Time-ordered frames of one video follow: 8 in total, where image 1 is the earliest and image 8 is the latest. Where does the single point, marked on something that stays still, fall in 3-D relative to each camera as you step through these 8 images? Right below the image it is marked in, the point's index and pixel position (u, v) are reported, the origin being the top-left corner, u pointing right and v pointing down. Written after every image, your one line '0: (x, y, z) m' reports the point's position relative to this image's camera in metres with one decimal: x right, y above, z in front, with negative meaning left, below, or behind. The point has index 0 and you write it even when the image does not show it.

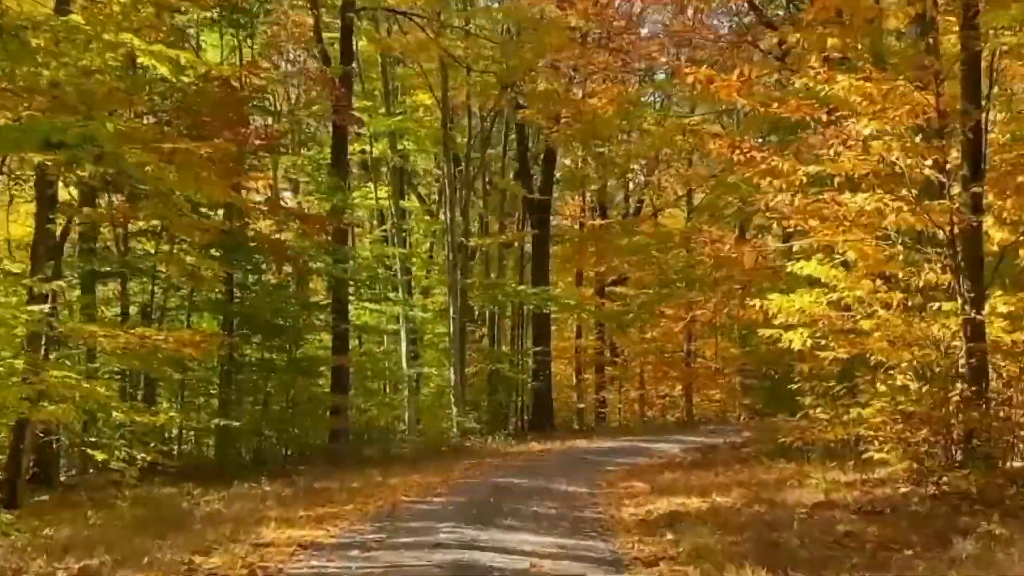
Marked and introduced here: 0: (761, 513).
0: (+1.6, -1.5, +9.4) m
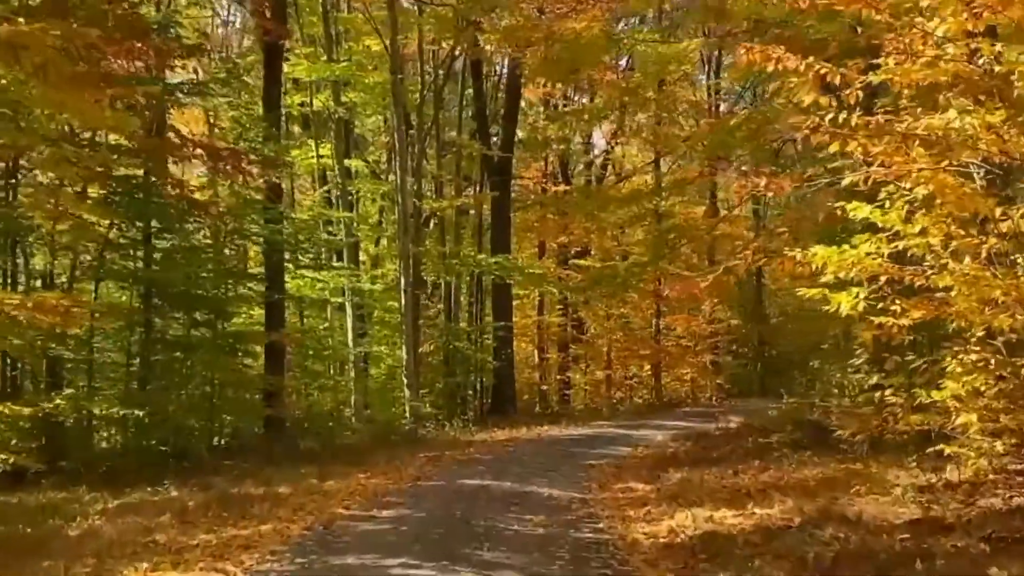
0: (+1.5, -1.2, +6.7) m
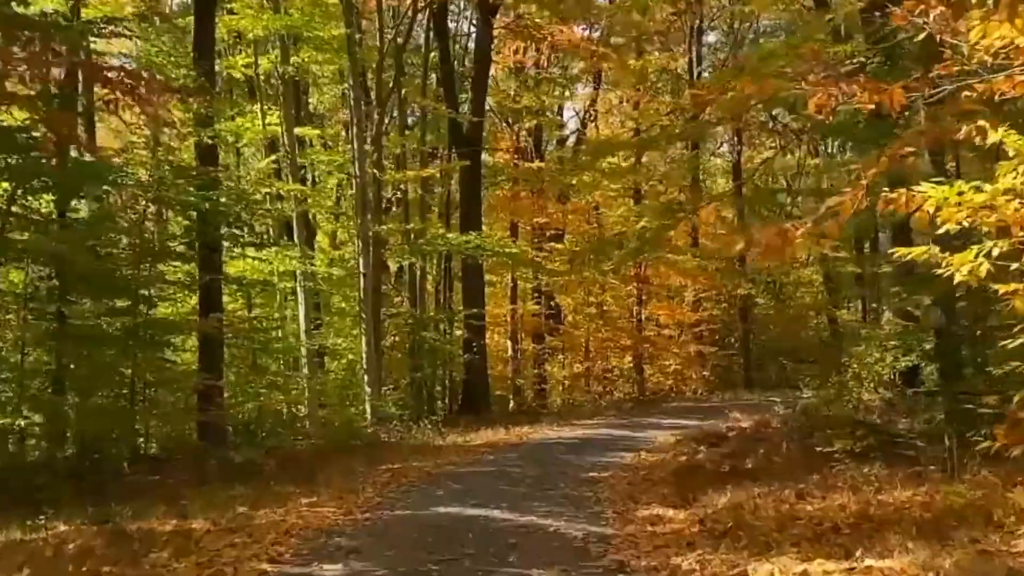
0: (+1.6, -1.0, +4.1) m
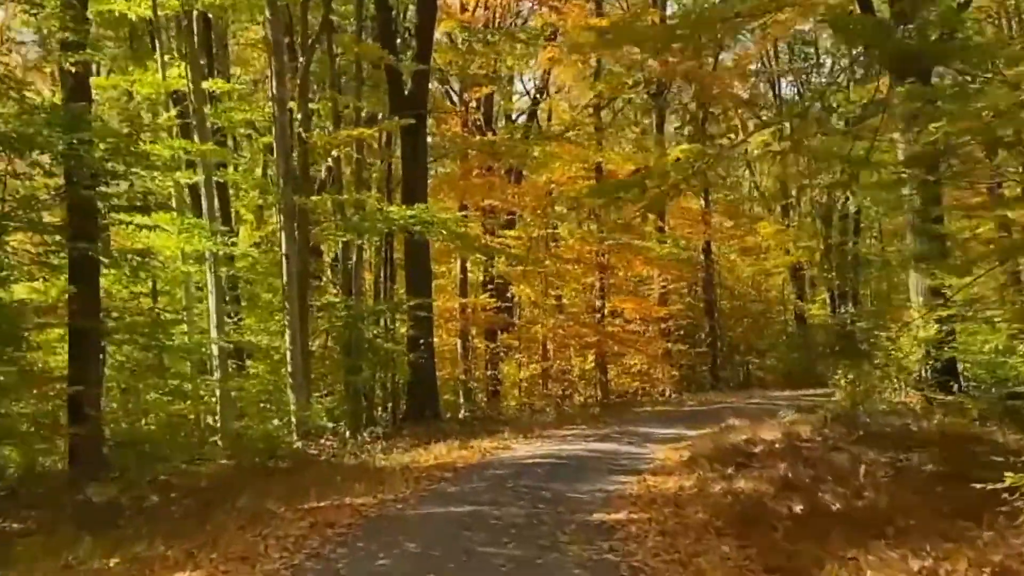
0: (+1.7, -0.8, +0.7) m
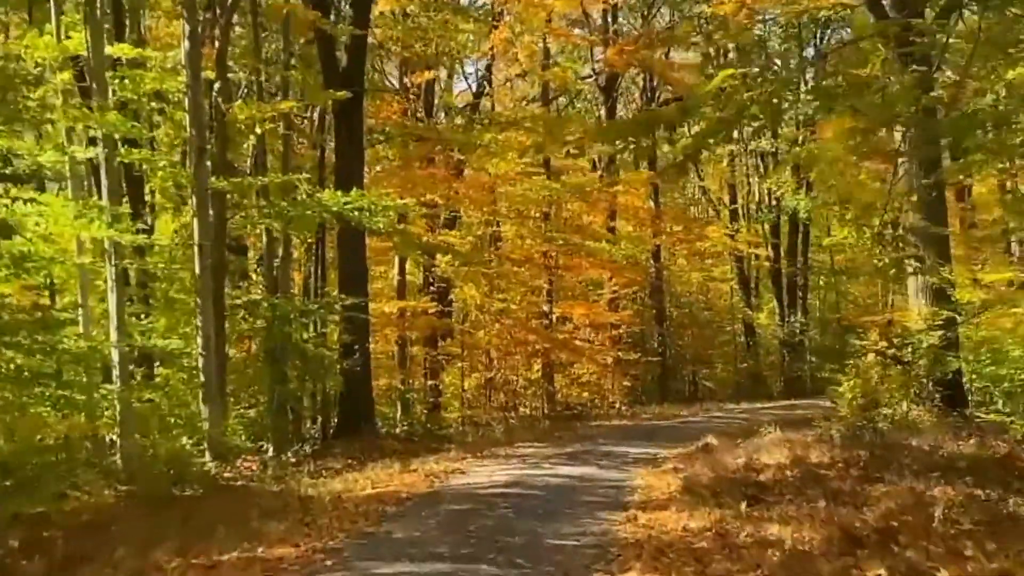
0: (+2.0, -0.6, -1.4) m
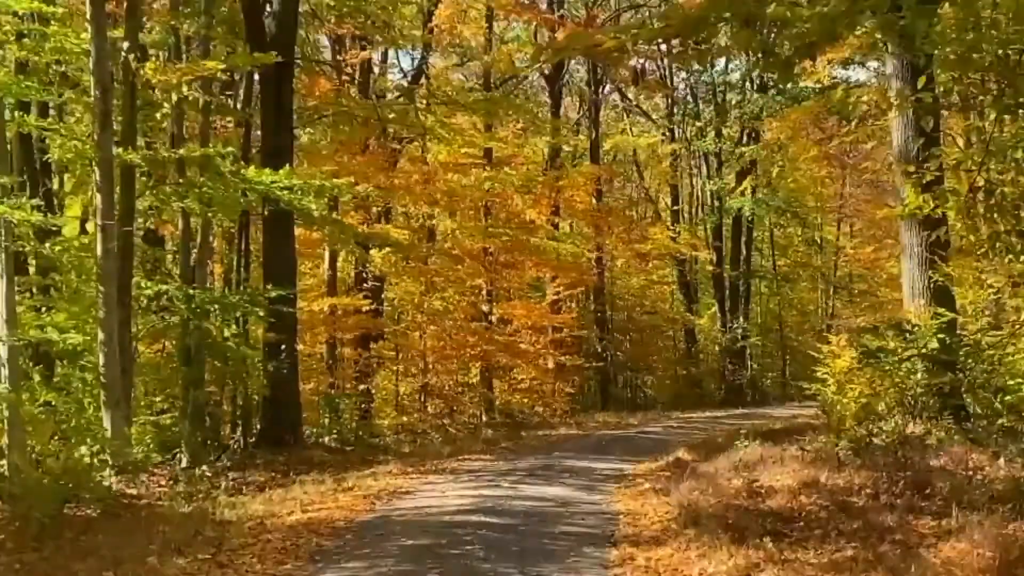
0: (+2.4, -0.6, -3.0) m
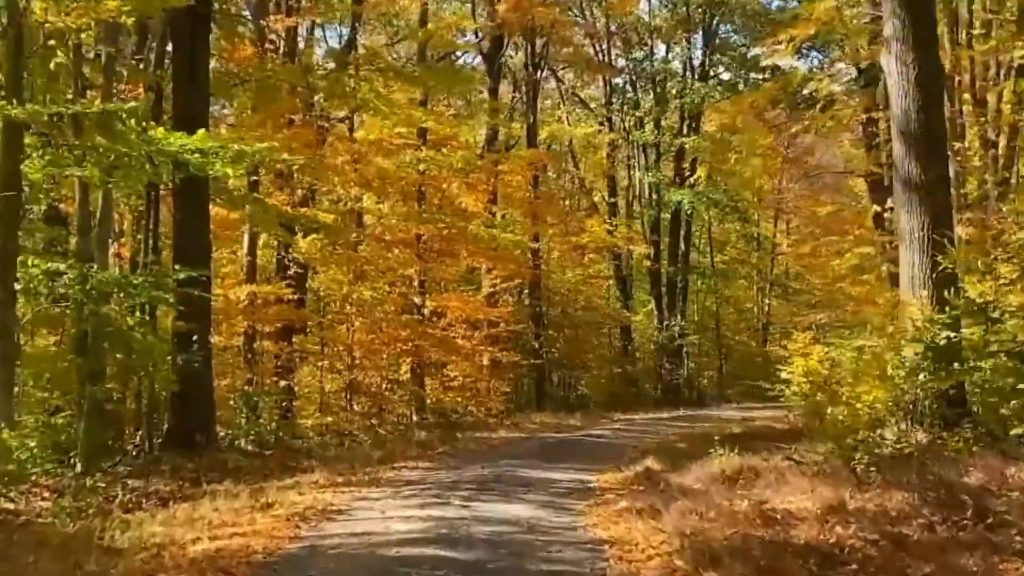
0: (+2.8, -0.5, -4.6) m
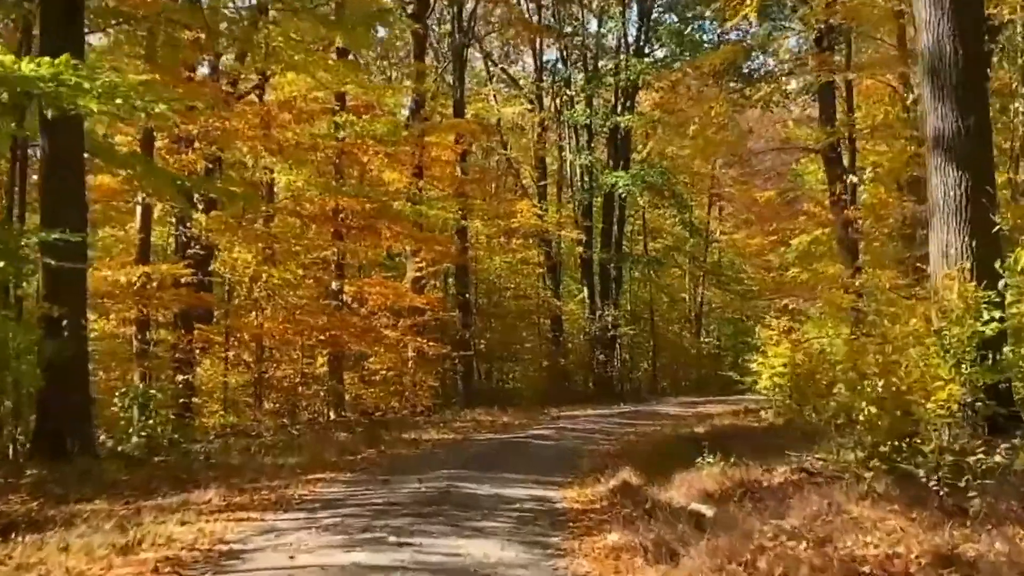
0: (+3.4, -0.4, -6.8) m
